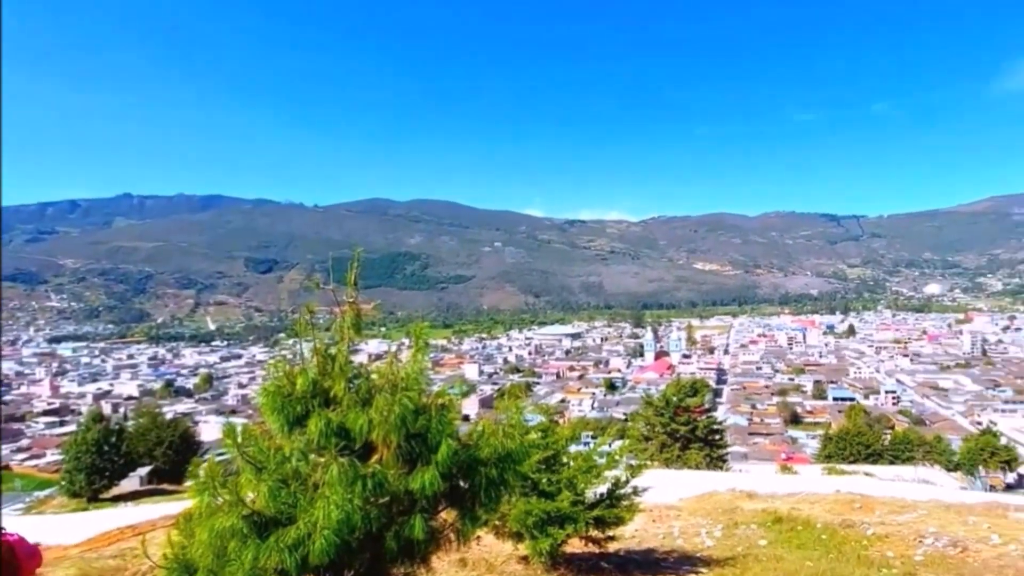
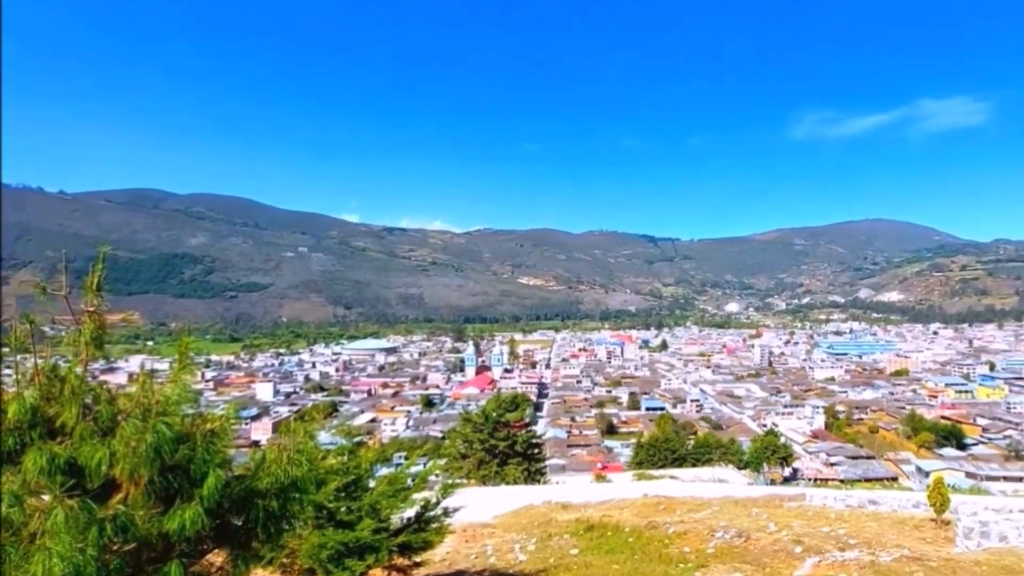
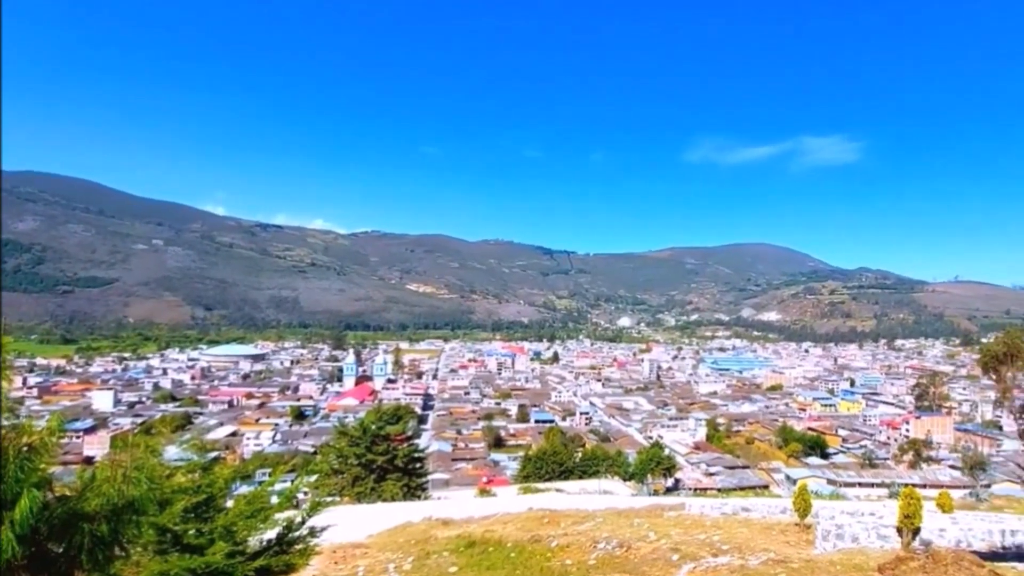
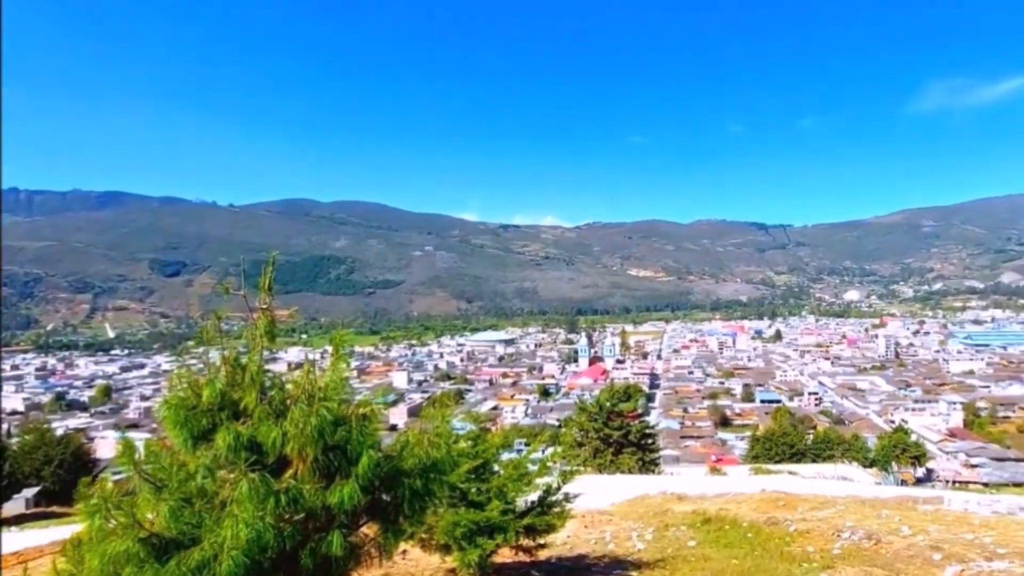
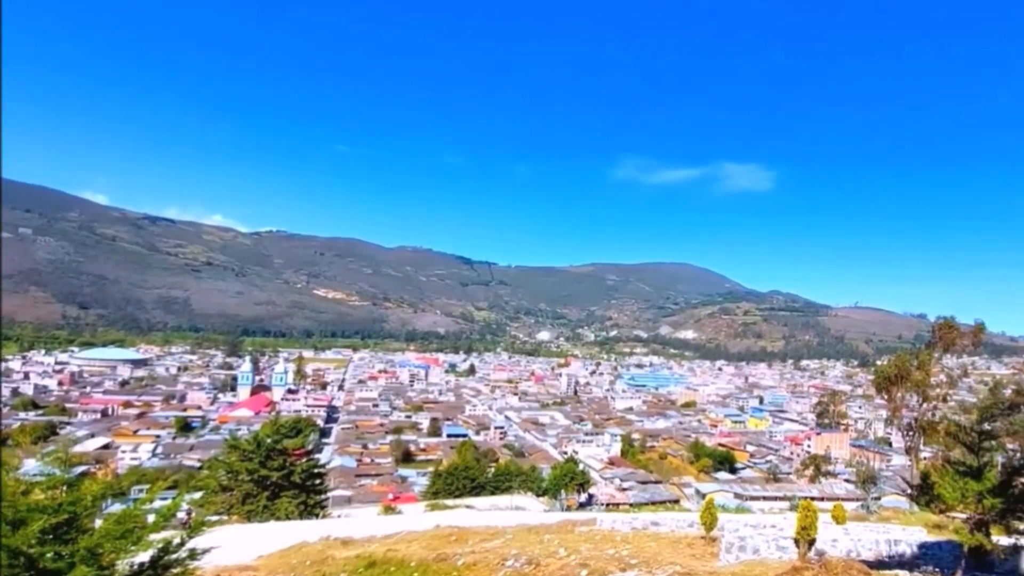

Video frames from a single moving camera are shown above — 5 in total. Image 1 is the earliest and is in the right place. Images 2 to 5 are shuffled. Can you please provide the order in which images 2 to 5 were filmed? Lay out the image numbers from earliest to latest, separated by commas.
4, 2, 3, 5
